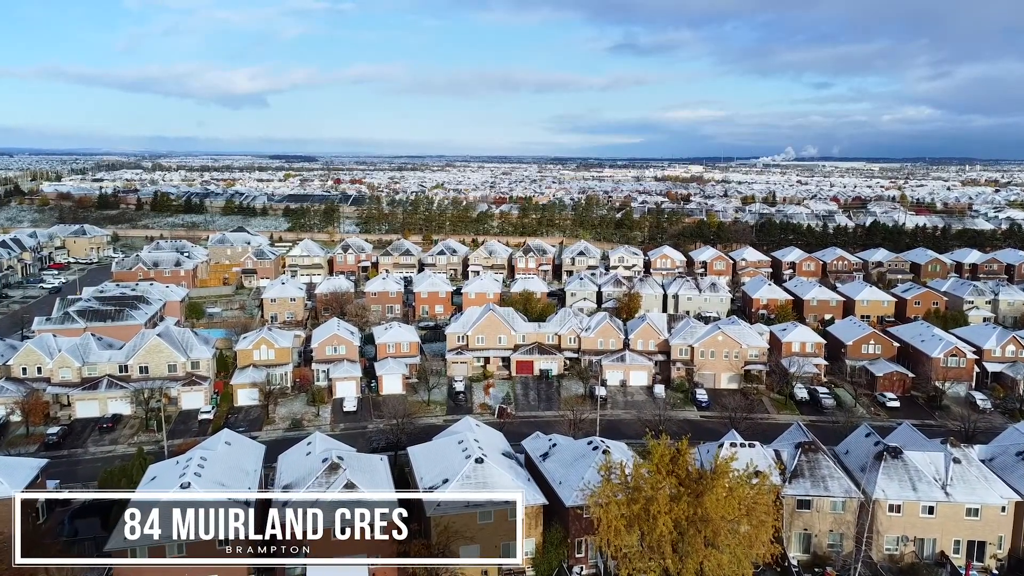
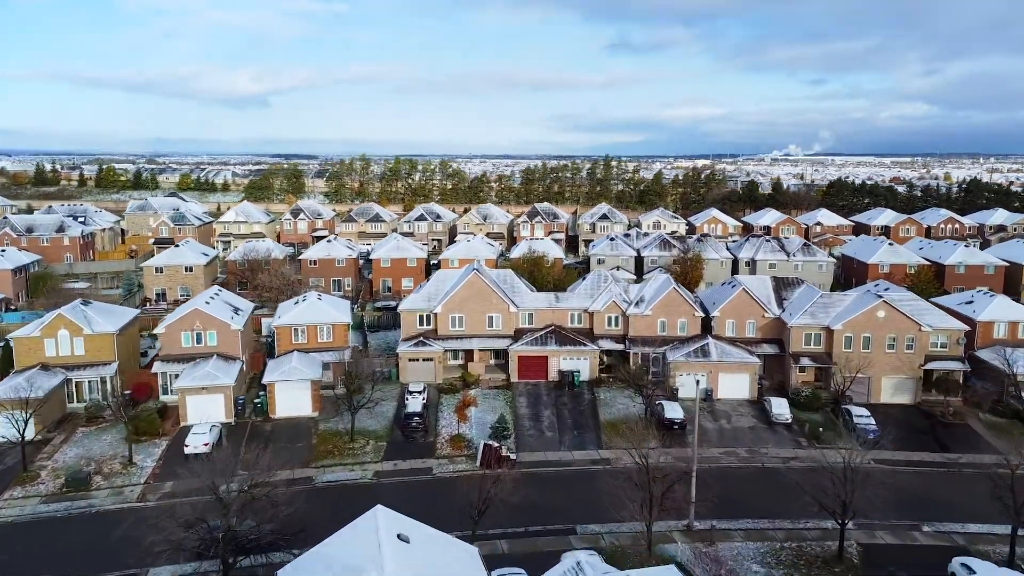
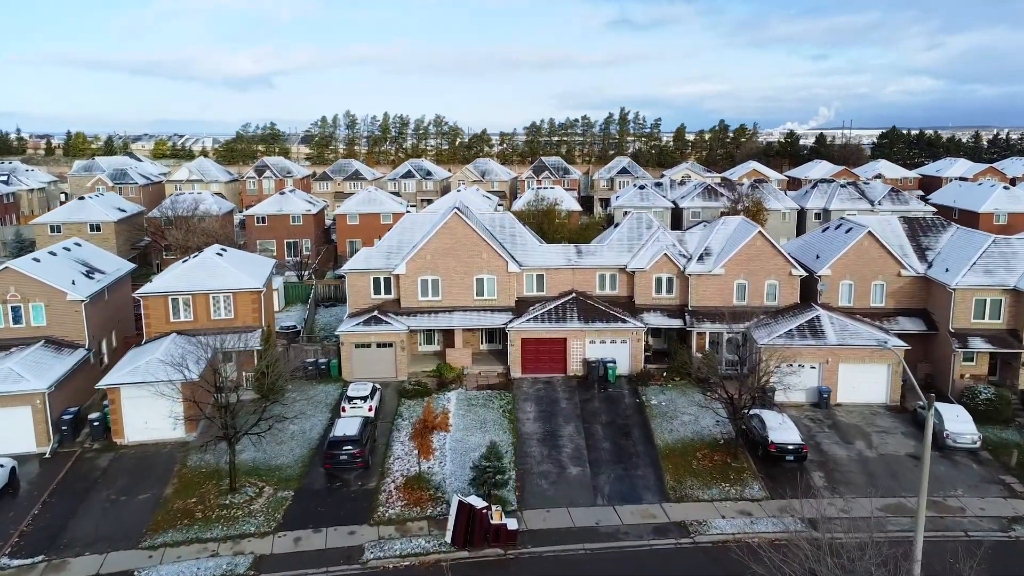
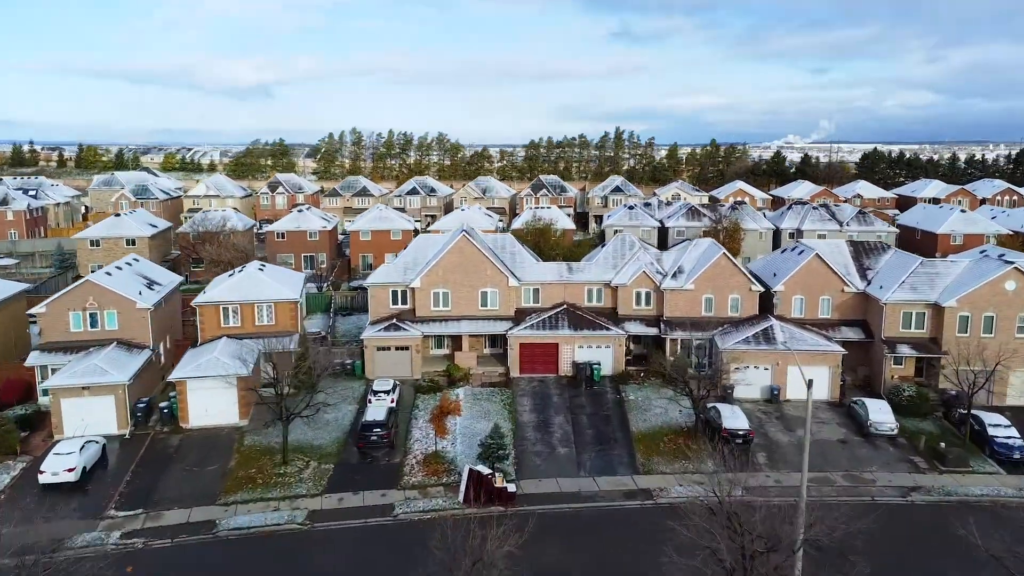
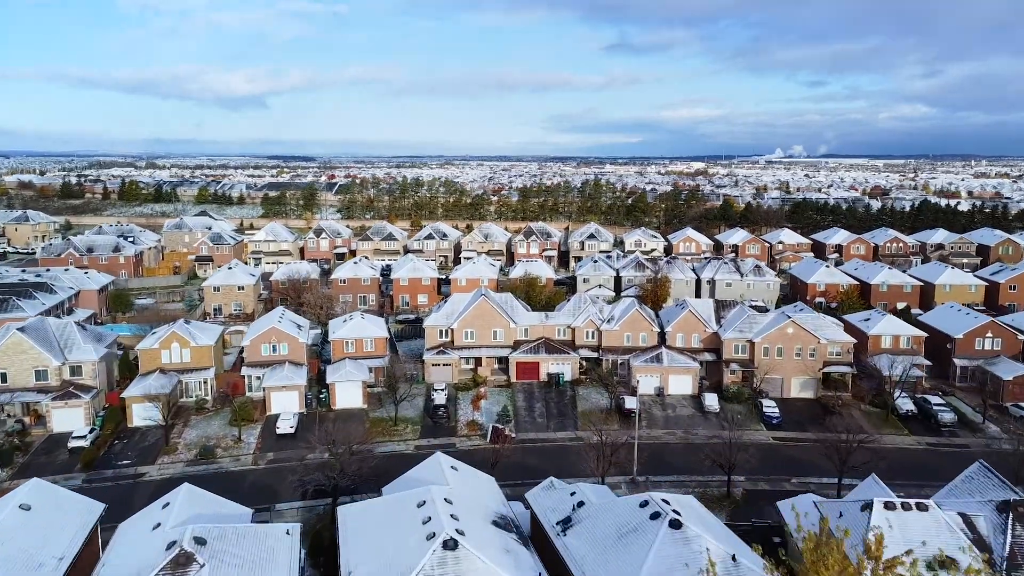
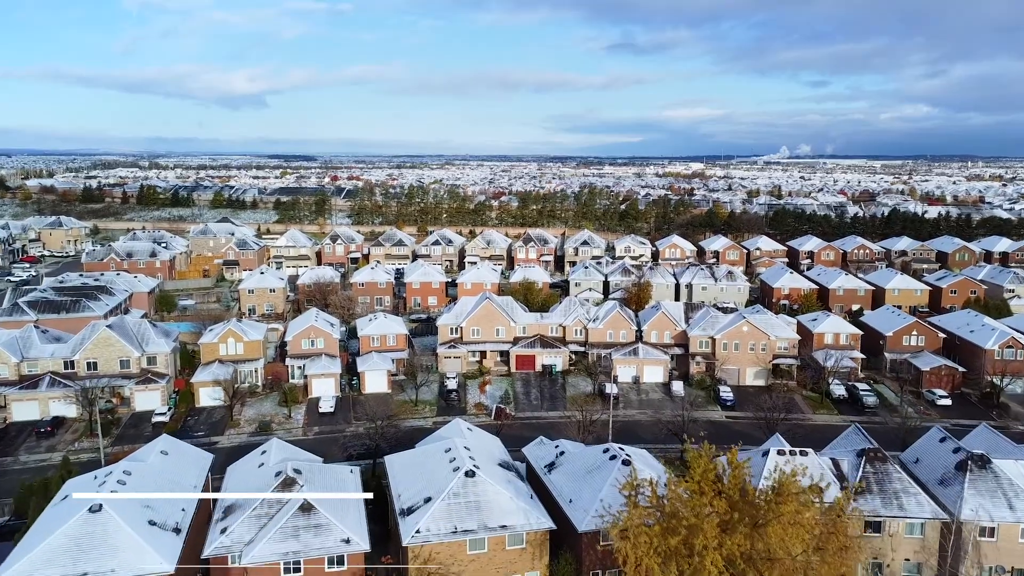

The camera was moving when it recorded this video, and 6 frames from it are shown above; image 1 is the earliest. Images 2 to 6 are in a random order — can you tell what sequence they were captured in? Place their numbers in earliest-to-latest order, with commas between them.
6, 5, 2, 4, 3
